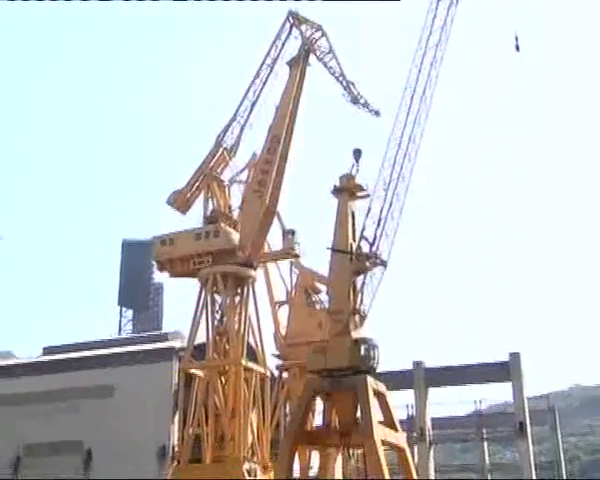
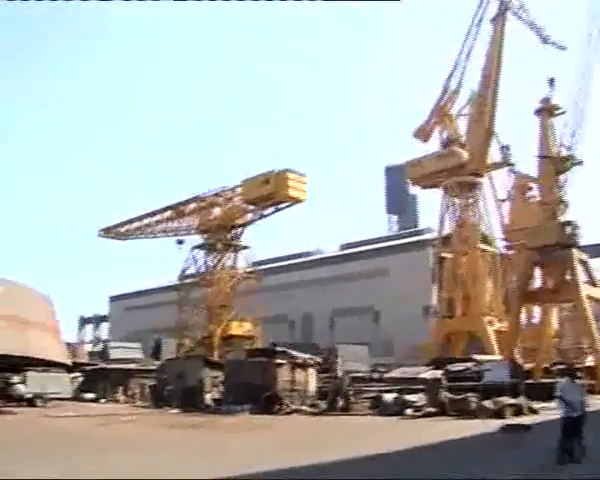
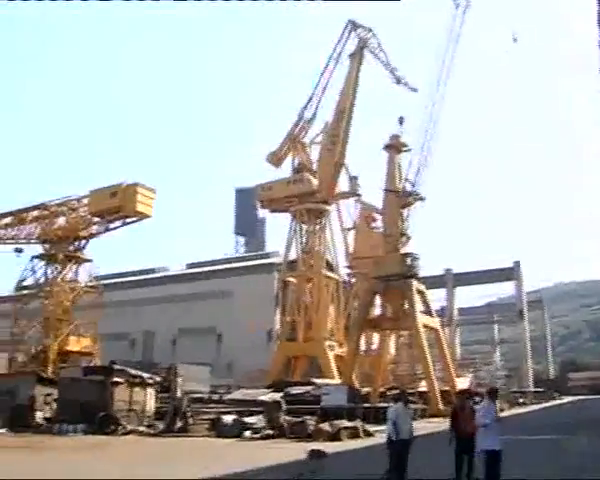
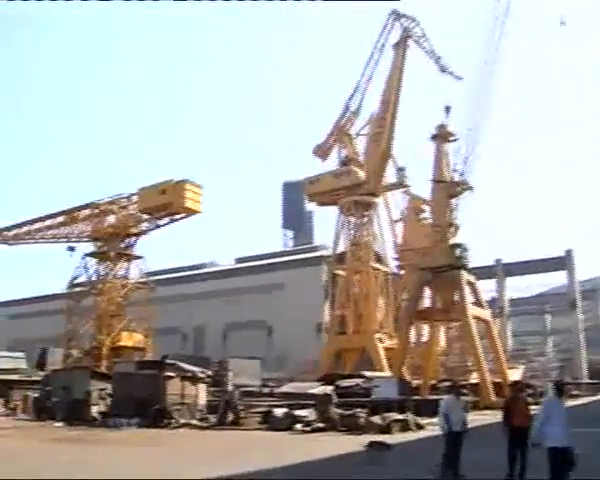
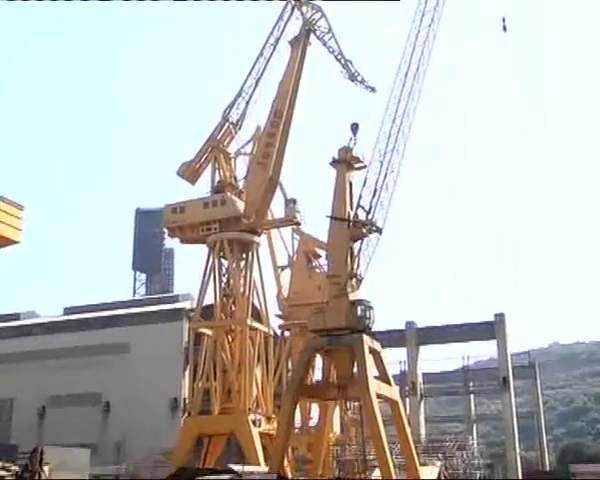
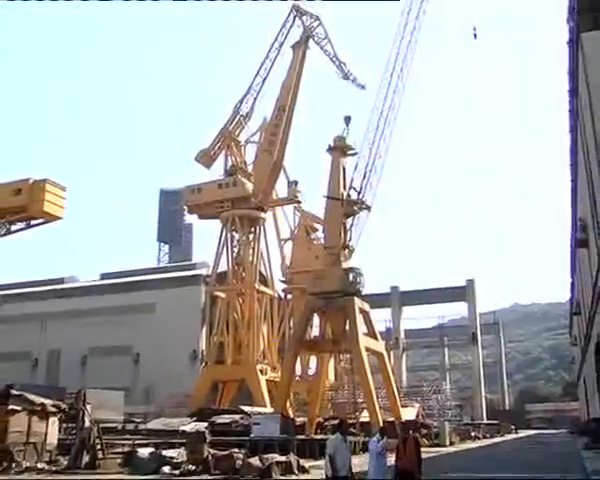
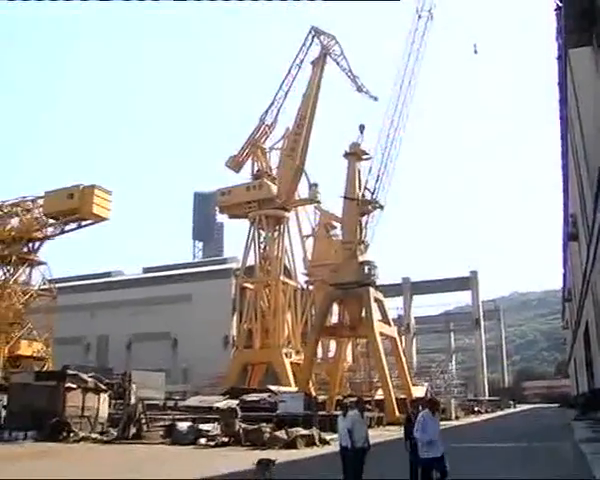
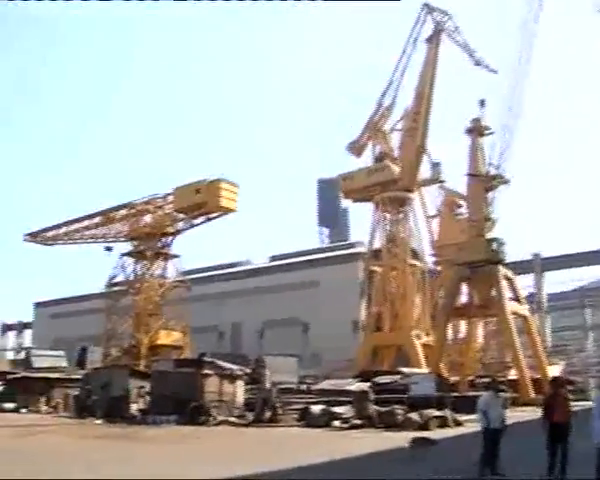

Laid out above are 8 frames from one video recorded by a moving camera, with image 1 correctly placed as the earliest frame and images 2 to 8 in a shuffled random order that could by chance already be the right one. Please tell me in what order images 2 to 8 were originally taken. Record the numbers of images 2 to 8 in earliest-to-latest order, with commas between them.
5, 6, 7, 3, 4, 8, 2
